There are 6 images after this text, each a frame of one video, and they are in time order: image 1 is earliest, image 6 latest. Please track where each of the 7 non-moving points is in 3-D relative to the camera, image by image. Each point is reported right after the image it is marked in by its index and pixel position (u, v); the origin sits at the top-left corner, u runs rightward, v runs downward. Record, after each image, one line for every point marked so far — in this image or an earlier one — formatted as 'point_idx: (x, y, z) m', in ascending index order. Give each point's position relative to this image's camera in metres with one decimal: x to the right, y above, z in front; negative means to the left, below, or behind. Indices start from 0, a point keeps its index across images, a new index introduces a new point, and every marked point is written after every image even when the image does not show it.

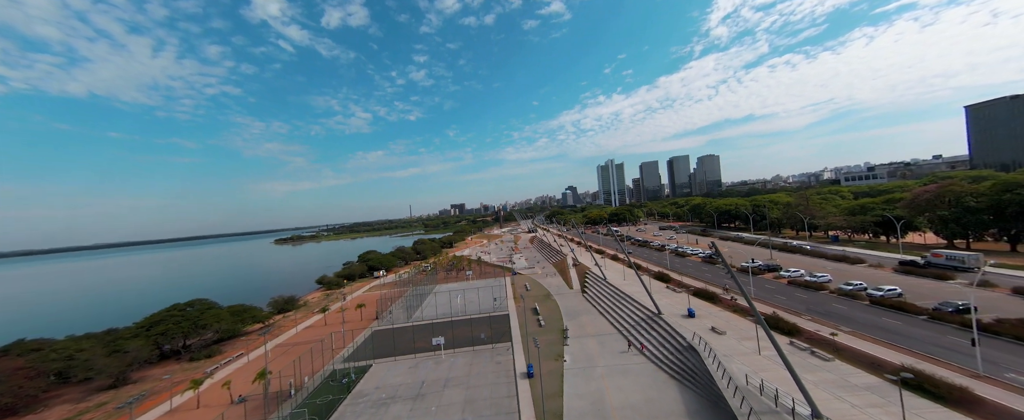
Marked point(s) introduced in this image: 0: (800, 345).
0: (+16.7, -7.8, +17.3) m
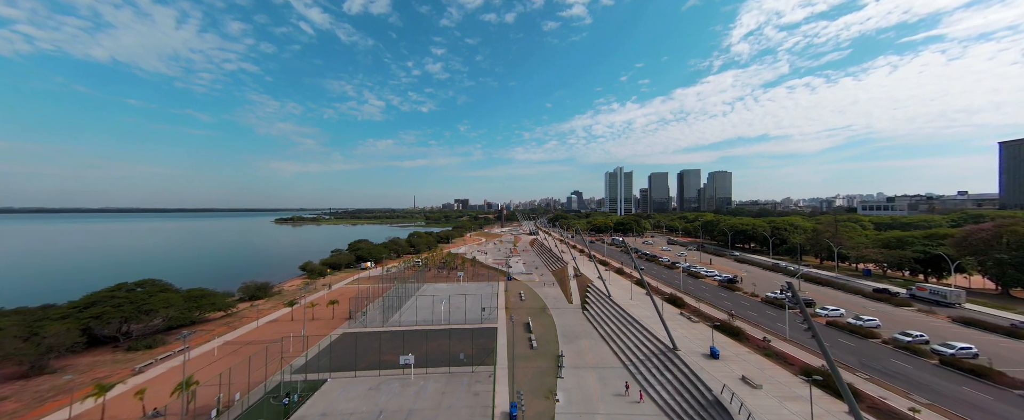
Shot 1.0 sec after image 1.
0: (+15.7, -9.3, +13.3) m
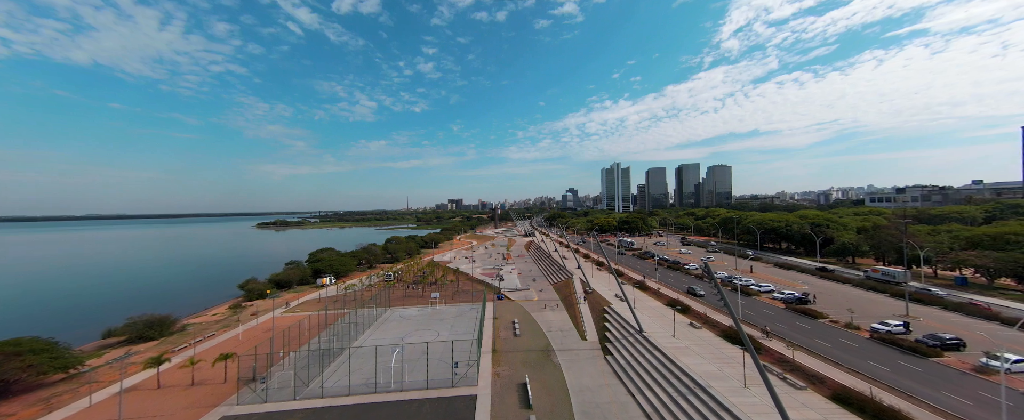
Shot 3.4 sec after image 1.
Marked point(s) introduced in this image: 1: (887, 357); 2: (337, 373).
0: (+15.2, -9.0, +3.5) m
1: (+22.2, -8.7, +17.6) m
2: (-11.2, -10.5, +19.2) m
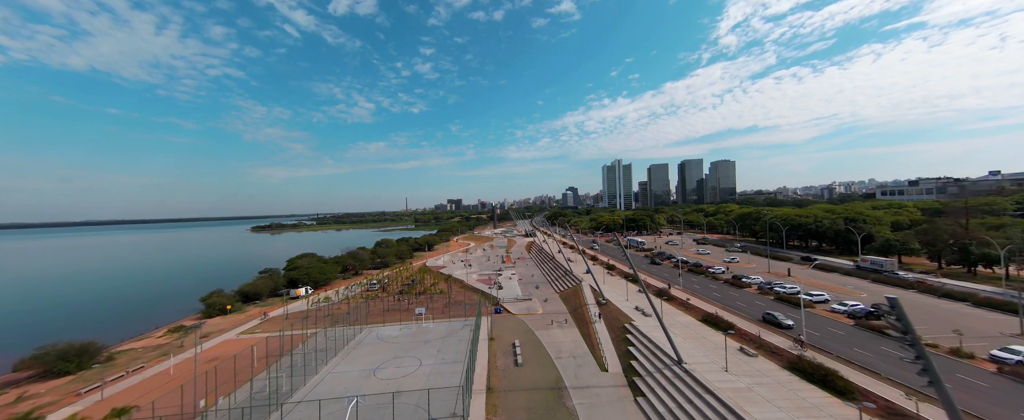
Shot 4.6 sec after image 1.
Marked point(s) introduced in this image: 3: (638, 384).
0: (+15.2, -8.6, -1.8) m
1: (+22.2, -8.1, +12.4) m
2: (-11.2, -10.5, +13.9) m
3: (+7.3, -10.1, +17.2) m
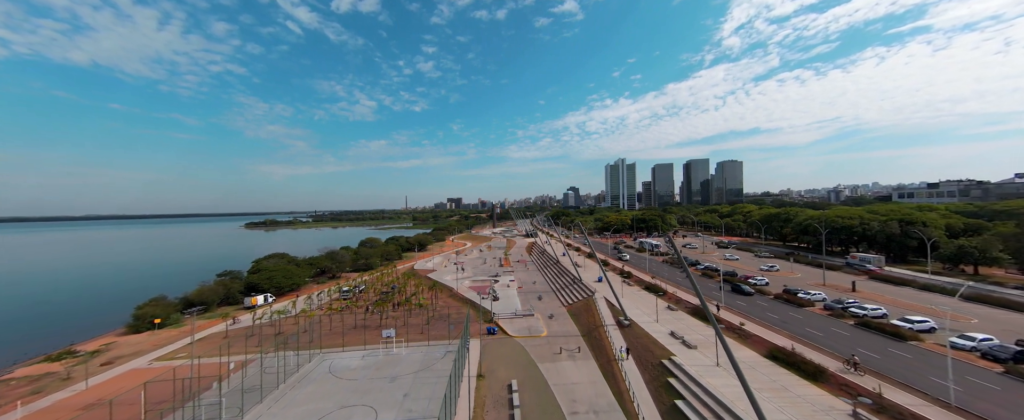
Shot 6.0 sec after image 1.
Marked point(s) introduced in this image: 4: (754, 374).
0: (+14.9, -8.3, -8.2) m
1: (+21.9, -7.9, +6.0) m
2: (-11.5, -9.9, +7.6) m
3: (+7.1, -9.7, +10.8) m
4: (+12.3, -8.2, +15.1) m
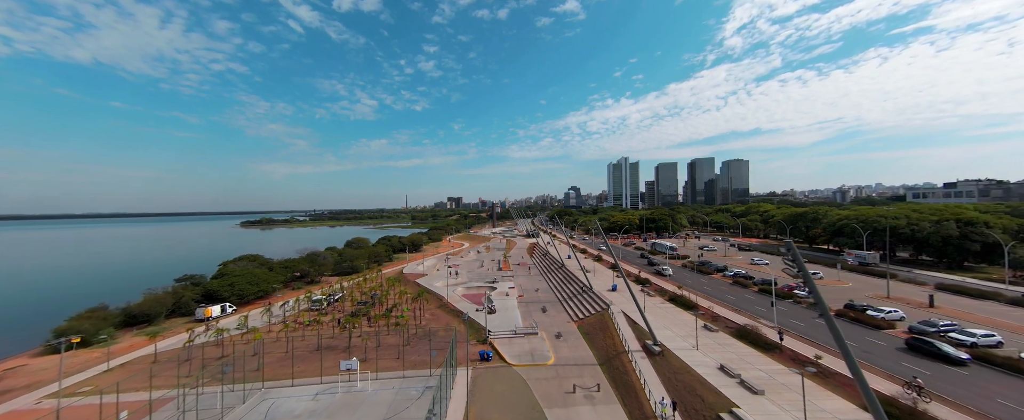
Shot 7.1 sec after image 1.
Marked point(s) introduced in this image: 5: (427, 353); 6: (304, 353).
0: (+14.7, -8.1, -13.1) m
1: (+21.8, -7.7, +1.0) m
2: (-11.6, -9.5, +2.7) m
3: (+7.0, -9.4, +5.9) m
4: (+12.2, -8.0, +10.1) m
5: (-5.6, -9.6, +20.0) m
6: (-13.9, -9.6, +20.1) m
